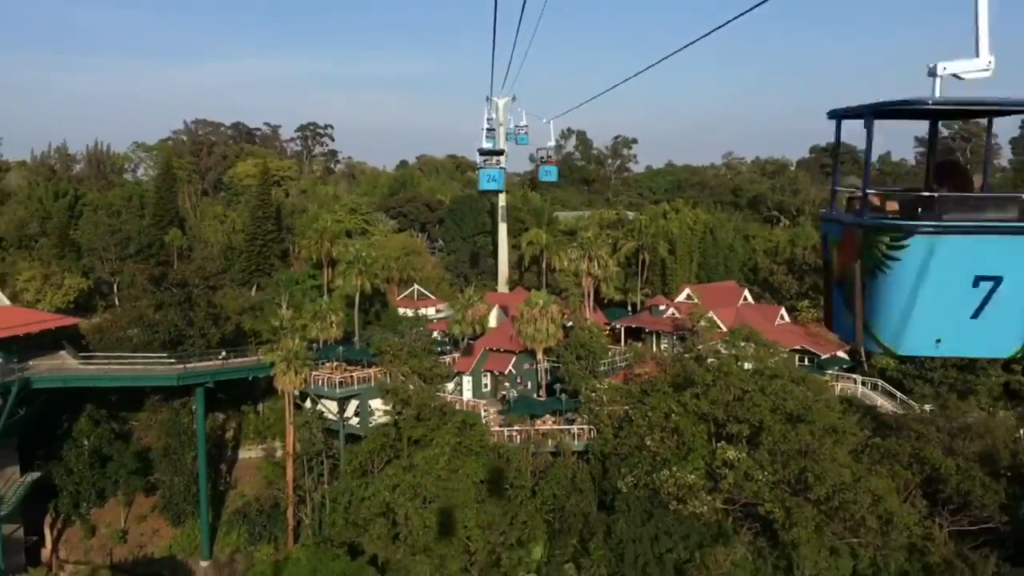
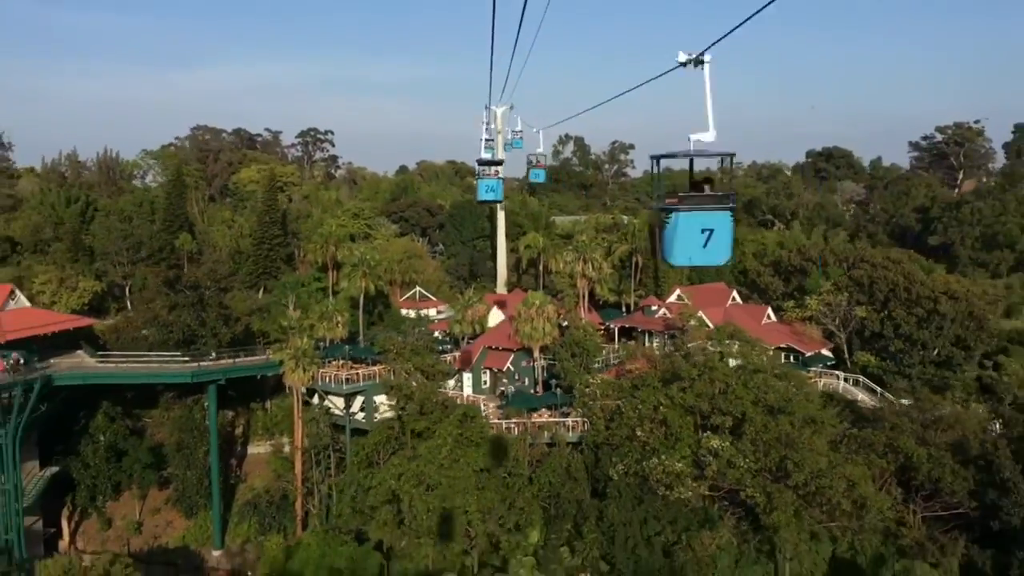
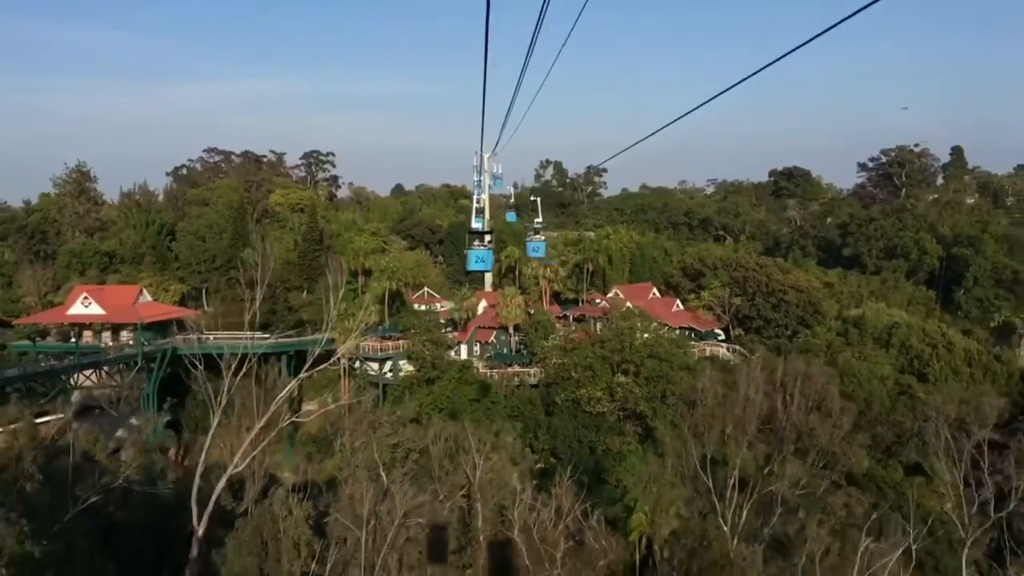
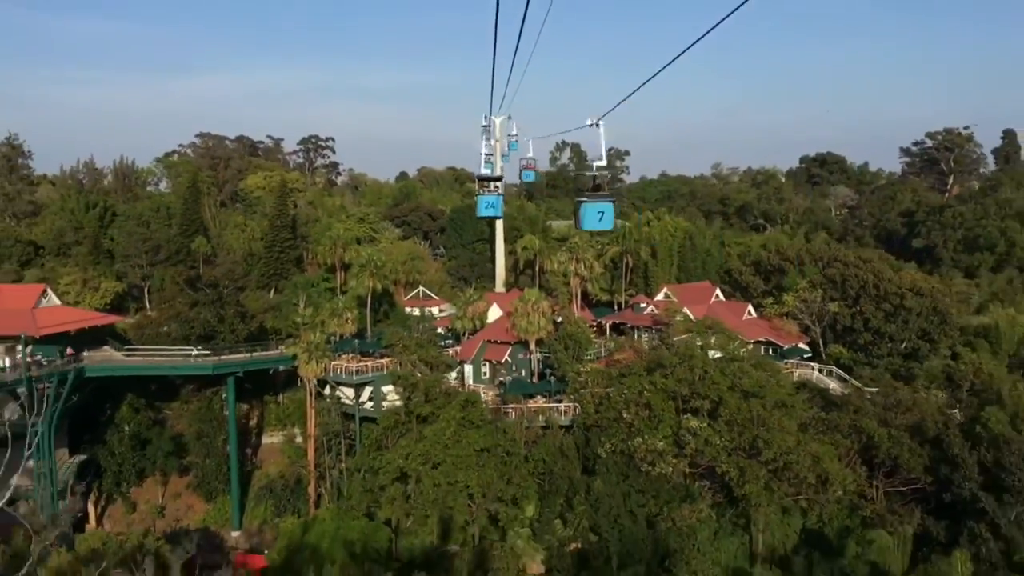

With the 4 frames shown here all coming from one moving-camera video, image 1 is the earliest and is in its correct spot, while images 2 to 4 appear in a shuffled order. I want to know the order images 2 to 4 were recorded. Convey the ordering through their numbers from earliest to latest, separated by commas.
2, 4, 3
